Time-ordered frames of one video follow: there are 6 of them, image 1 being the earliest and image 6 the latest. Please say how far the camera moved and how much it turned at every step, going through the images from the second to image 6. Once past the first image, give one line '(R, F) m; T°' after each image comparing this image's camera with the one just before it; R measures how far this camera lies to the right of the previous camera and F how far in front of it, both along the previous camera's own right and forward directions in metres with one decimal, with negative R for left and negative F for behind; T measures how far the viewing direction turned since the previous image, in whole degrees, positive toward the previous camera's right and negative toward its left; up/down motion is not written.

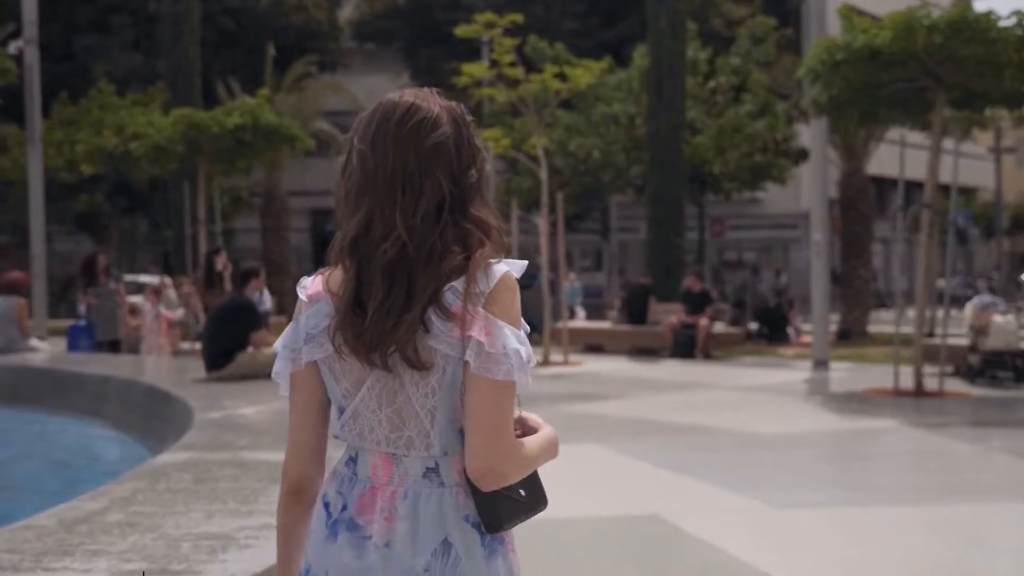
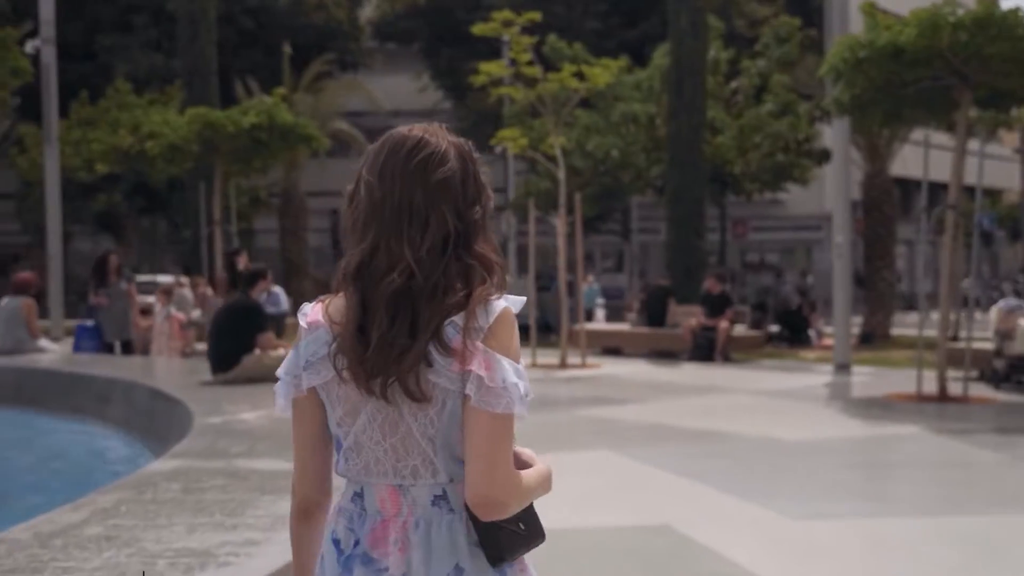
(+0.1, +0.2) m; -1°
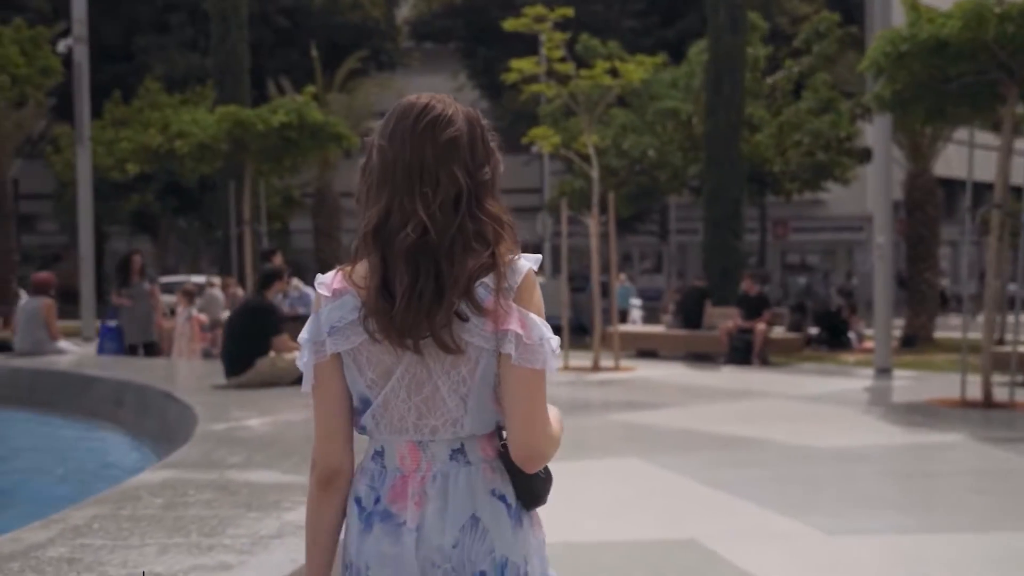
(+0.1, +0.4) m; -2°
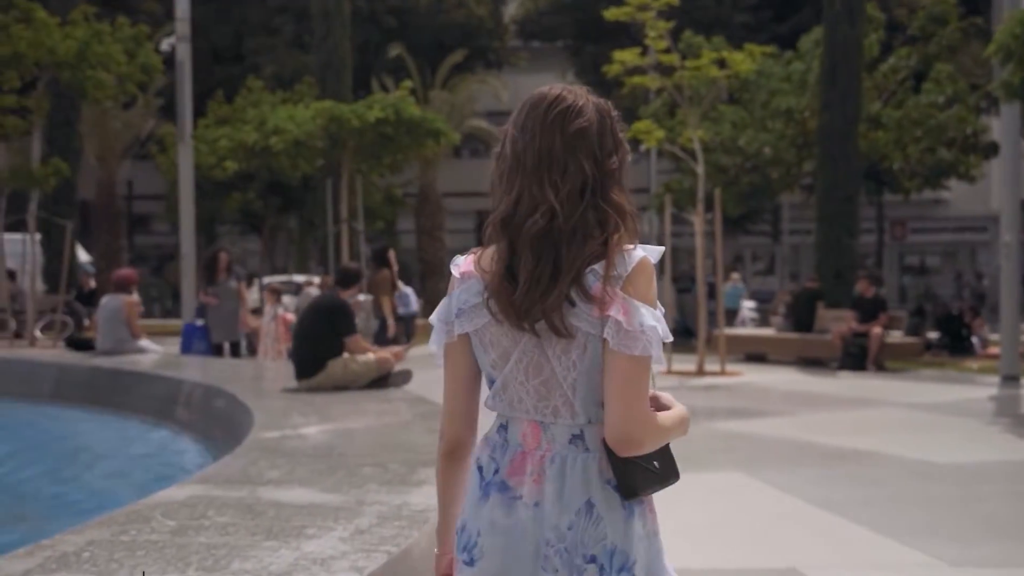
(+0.1, +0.7) m; -5°
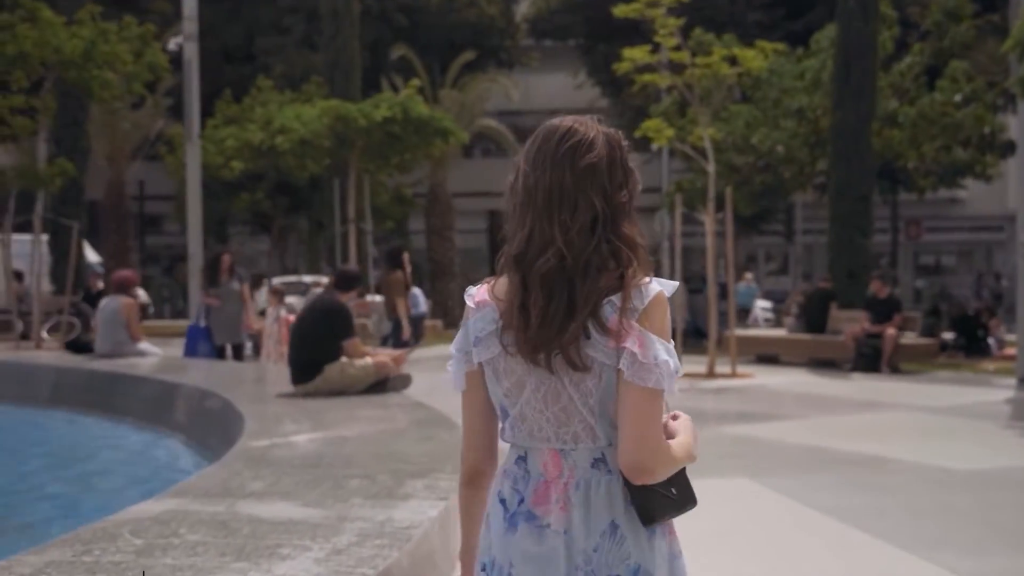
(+0.1, +0.2) m; -1°
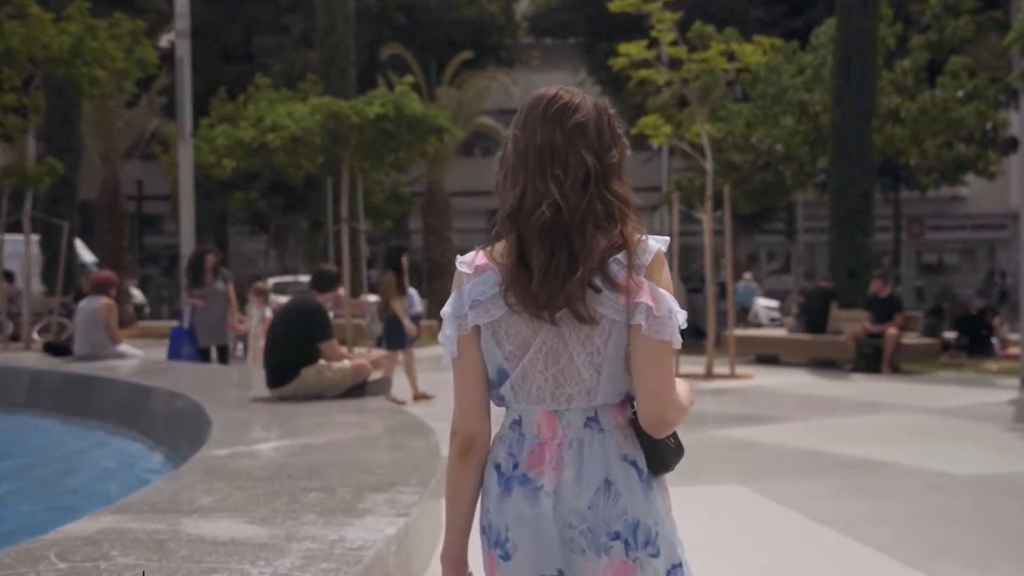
(+0.1, +0.3) m; 0°
